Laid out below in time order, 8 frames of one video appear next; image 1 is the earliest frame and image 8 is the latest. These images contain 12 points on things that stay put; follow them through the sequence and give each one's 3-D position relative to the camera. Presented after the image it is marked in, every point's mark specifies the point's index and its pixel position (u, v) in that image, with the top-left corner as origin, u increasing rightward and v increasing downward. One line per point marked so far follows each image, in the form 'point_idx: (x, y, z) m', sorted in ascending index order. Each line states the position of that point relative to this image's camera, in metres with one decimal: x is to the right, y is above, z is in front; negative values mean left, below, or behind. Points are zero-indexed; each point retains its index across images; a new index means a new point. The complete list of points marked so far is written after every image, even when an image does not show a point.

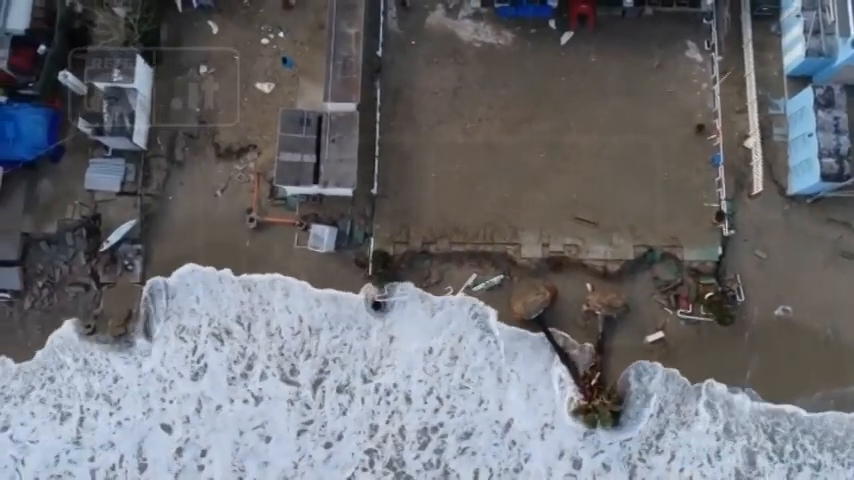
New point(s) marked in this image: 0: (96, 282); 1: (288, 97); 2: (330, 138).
0: (-9.5, -1.2, +18.6) m
1: (-4.1, +4.3, +19.2) m
2: (-2.7, +2.8, +17.9) m
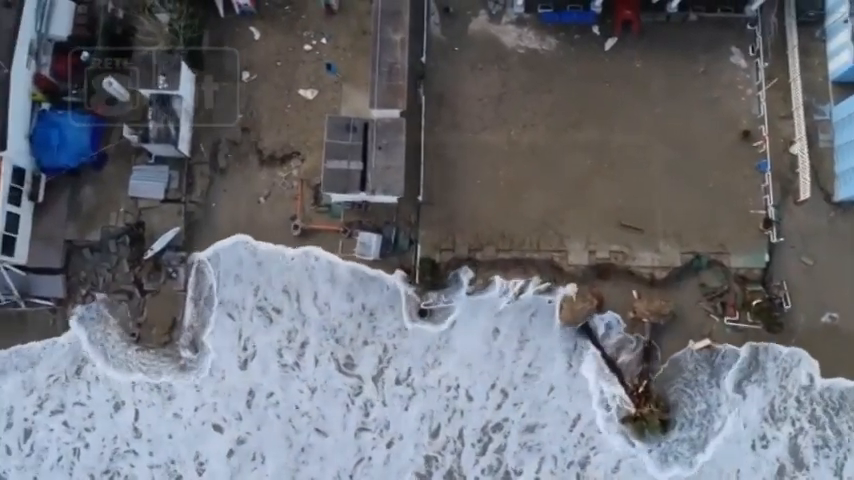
0: (-8.2, -1.4, +18.5) m
1: (-2.8, +4.1, +19.1) m
2: (-1.4, +2.6, +17.8) m
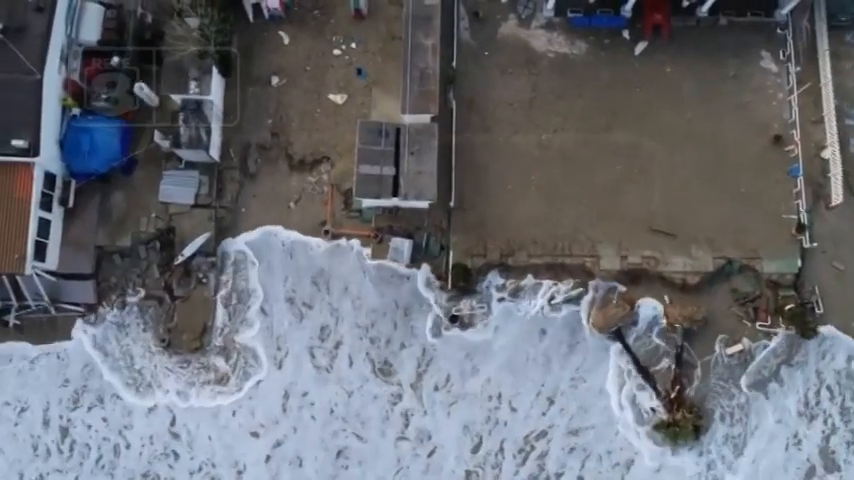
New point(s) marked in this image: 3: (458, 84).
0: (-7.3, -1.6, +18.4) m
1: (-1.9, +3.9, +19.0) m
2: (-0.5, +2.5, +17.8) m
3: (+0.9, +4.6, +19.1) m
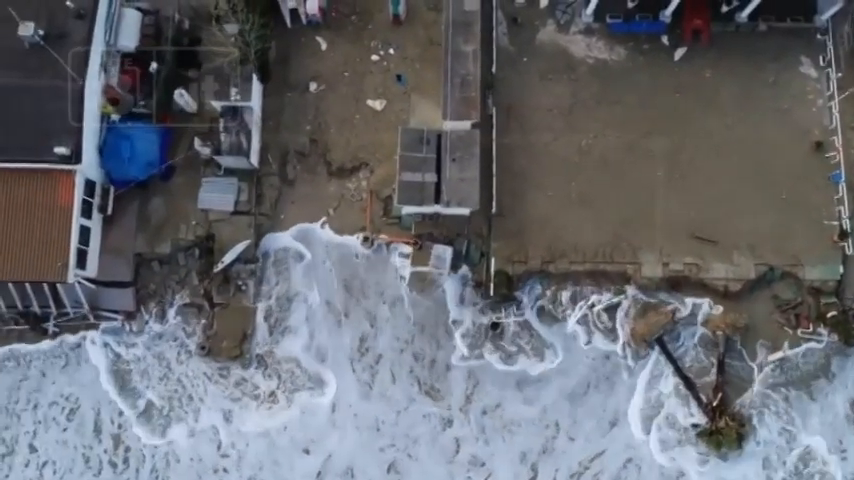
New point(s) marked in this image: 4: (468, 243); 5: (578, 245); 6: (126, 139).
0: (-6.2, -1.8, +18.4) m
1: (-0.8, +3.7, +19.0) m
2: (+0.7, +2.3, +17.7) m
3: (+2.1, +4.4, +19.0) m
4: (+1.2, -0.1, +18.3) m
5: (+4.3, -0.2, +18.4) m
6: (-8.4, +2.8, +18.0) m
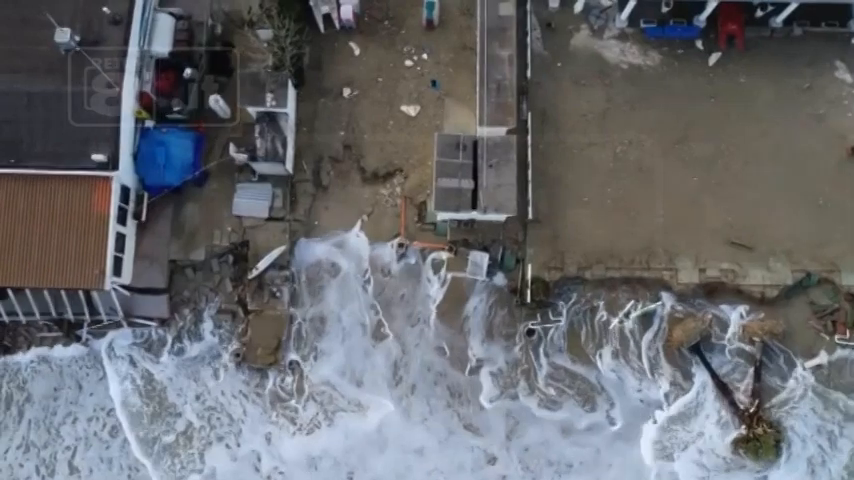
0: (-5.2, -1.9, +18.3) m
1: (+0.2, +3.5, +18.9) m
2: (+1.6, +2.1, +17.6) m
3: (+3.1, +4.2, +18.9) m
4: (+2.1, -0.3, +18.2) m
5: (+5.3, -0.3, +18.3) m
6: (-7.4, +2.6, +18.0) m
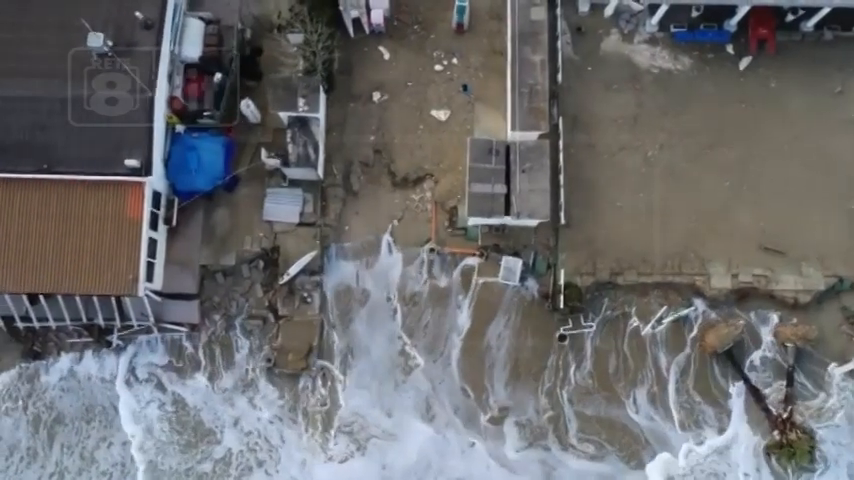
0: (-4.3, -2.1, +18.2) m
1: (+1.1, +3.4, +18.8) m
2: (+2.5, +1.9, +17.5) m
3: (+3.9, +4.1, +18.9) m
4: (+3.0, -0.4, +18.2) m
5: (+6.2, -0.5, +18.3) m
6: (-6.5, +2.5, +17.9) m
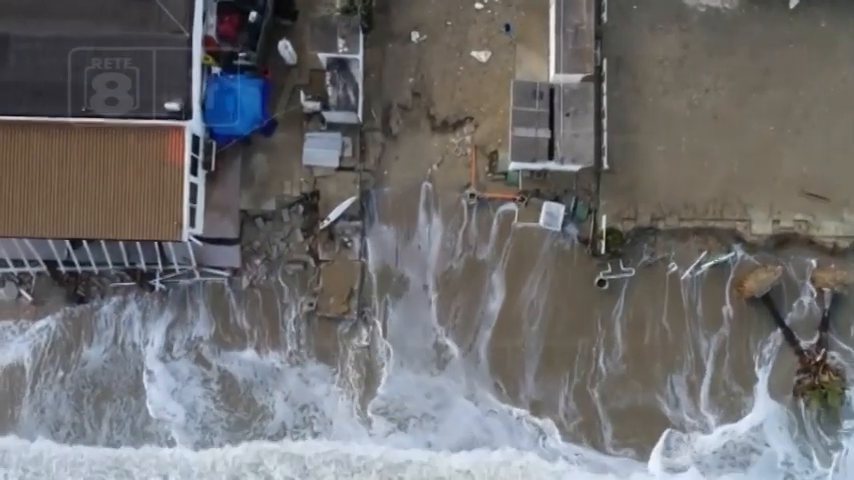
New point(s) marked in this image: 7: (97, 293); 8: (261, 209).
0: (-3.2, -0.5, +18.3) m
1: (+2.2, +5.0, +18.4) m
2: (+3.7, +3.4, +17.2) m
3: (+5.1, +5.7, +18.3) m
4: (+4.2, +1.1, +18.1) m
5: (+7.3, +1.1, +18.2) m
6: (-5.4, +4.0, +17.5) m
7: (-9.4, -1.5, +18.4) m
8: (-4.6, +0.9, +18.1) m
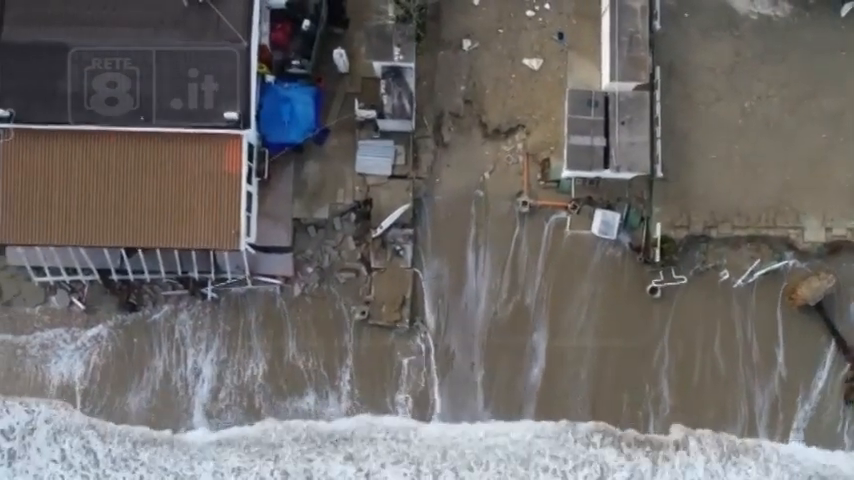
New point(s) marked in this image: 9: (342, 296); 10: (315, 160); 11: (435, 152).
0: (-1.7, -0.8, +18.3) m
1: (+3.7, +4.7, +18.4) m
2: (+5.2, +3.2, +17.2) m
3: (+6.6, +5.5, +18.3) m
4: (+5.6, +0.9, +18.1) m
5: (+8.8, +0.9, +18.2) m
6: (-3.9, +3.8, +17.5) m
7: (-7.9, -1.7, +18.4) m
8: (-3.2, +0.6, +18.1) m
9: (-2.4, -1.5, +18.3) m
10: (-3.1, +2.2, +18.1) m
11: (+0.2, +2.5, +18.3) m
